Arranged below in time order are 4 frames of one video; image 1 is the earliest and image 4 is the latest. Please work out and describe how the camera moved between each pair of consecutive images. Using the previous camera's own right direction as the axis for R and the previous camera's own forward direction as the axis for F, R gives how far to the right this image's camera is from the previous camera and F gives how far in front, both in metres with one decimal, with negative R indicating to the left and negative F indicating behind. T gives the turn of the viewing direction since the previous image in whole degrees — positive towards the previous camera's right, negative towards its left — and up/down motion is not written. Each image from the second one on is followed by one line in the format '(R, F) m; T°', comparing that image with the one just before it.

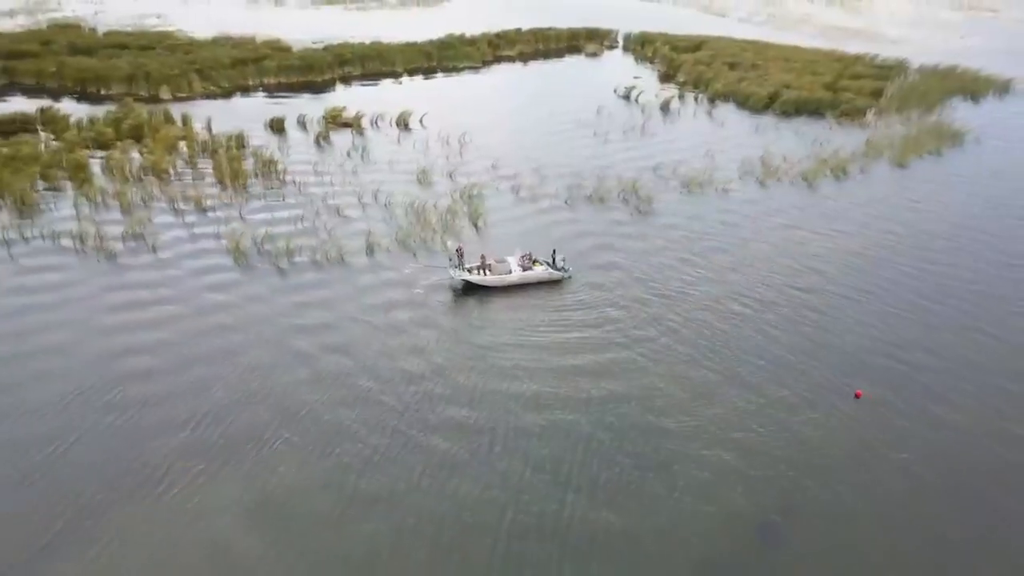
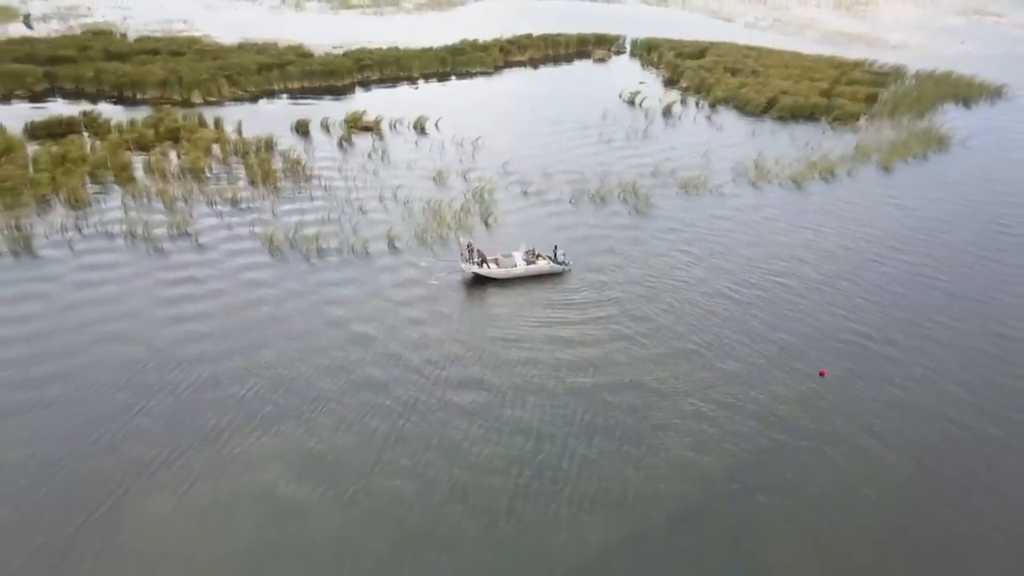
(+0.1, -2.1) m; -1°
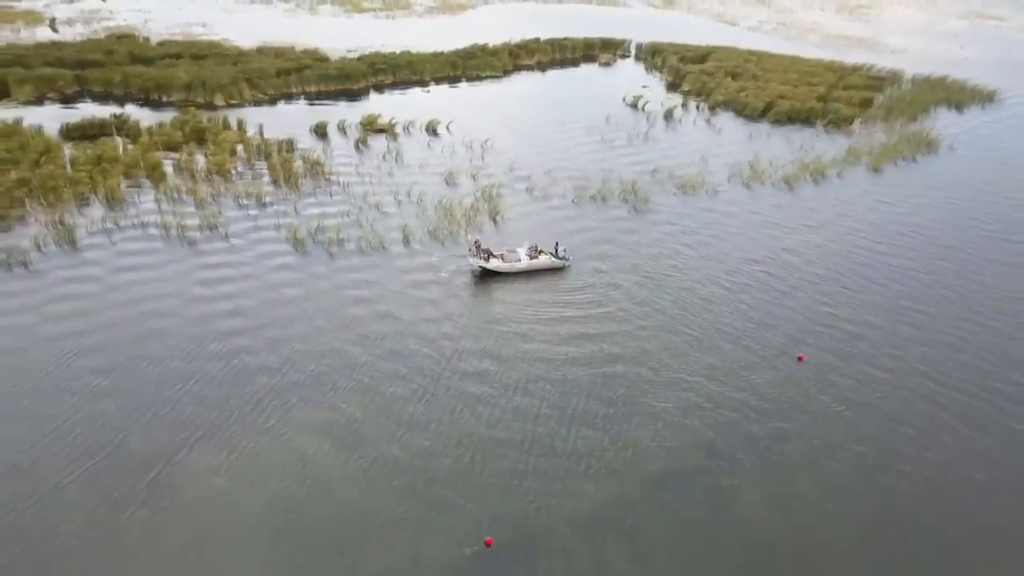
(+0.1, -1.8) m; -1°
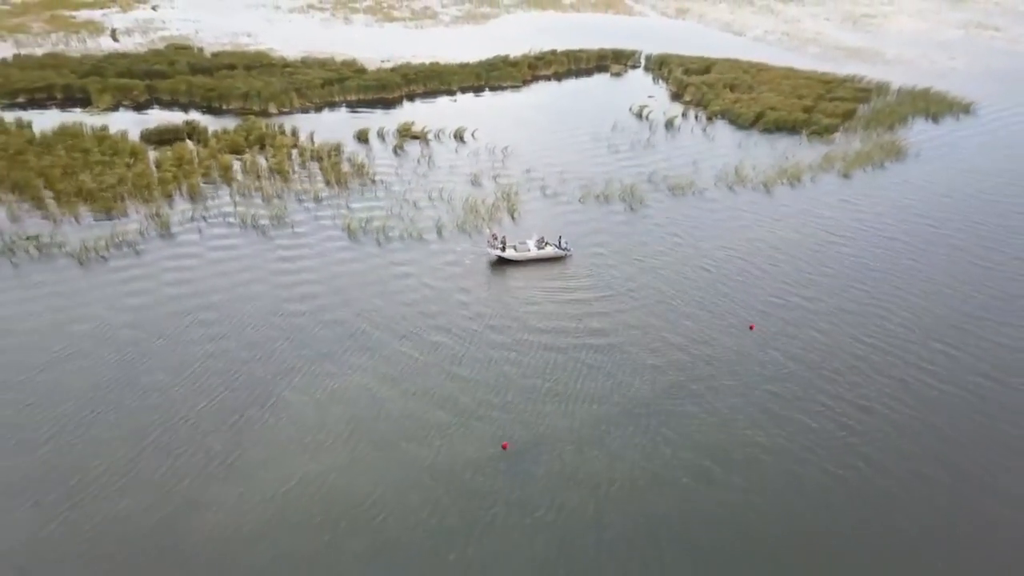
(+0.2, -5.2) m; -1°
